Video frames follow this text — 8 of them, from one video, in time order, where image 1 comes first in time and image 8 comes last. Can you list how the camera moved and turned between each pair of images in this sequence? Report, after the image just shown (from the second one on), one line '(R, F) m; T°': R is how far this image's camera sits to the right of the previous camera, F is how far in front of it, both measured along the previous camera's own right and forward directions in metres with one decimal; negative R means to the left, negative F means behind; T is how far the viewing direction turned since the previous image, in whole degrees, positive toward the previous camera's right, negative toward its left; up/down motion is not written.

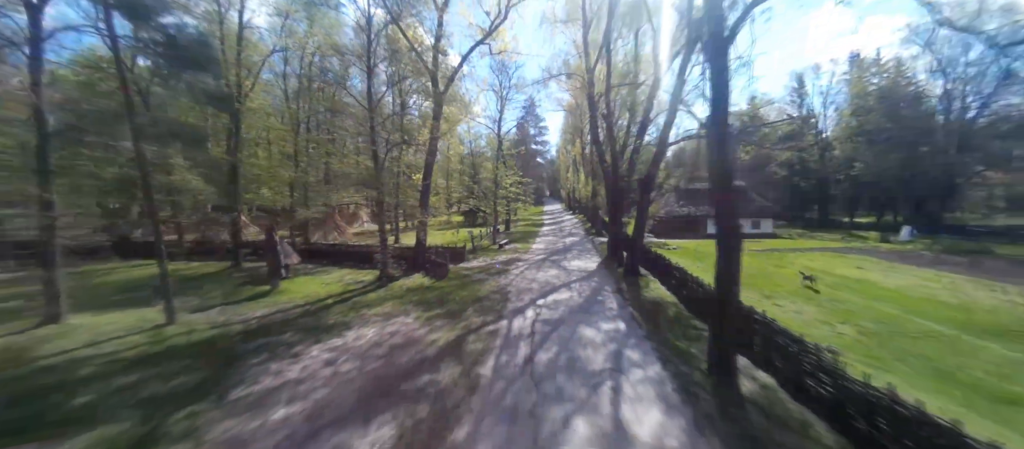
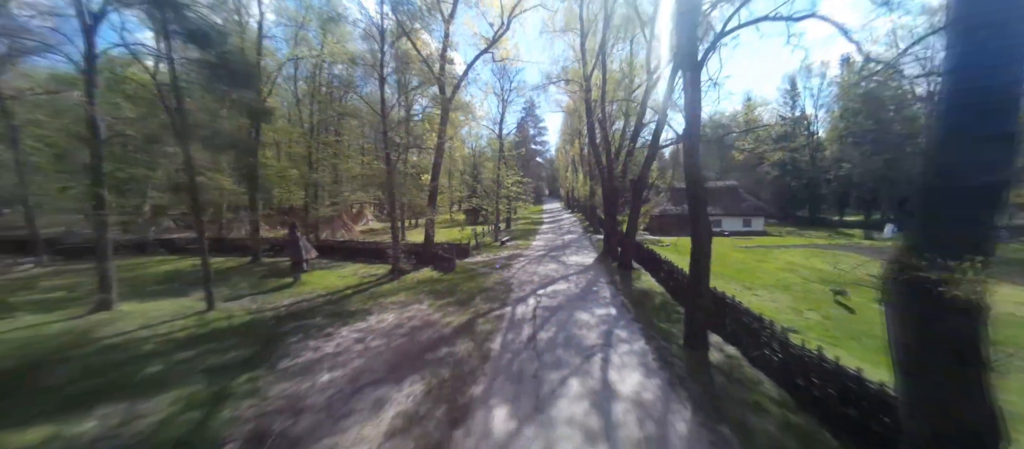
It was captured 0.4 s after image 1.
(-0.1, -1.0) m; 0°
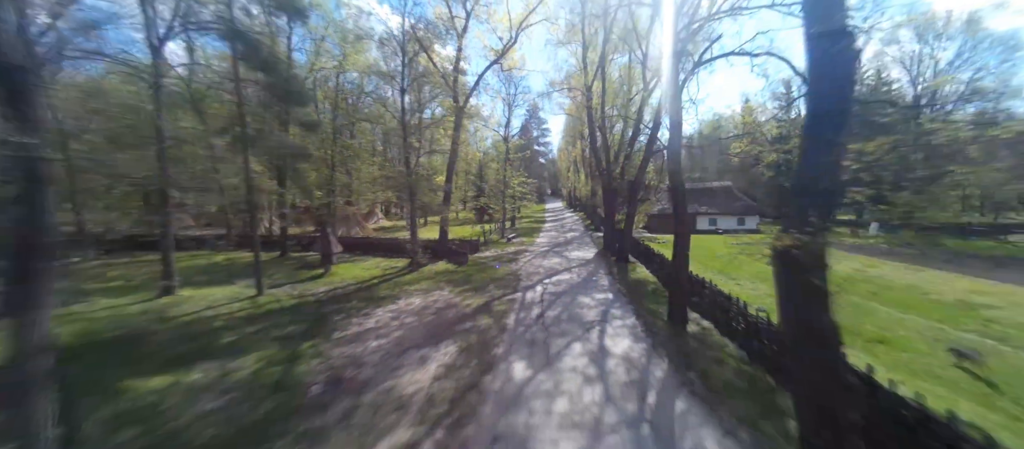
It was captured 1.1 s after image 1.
(-0.3, -1.3) m; 0°
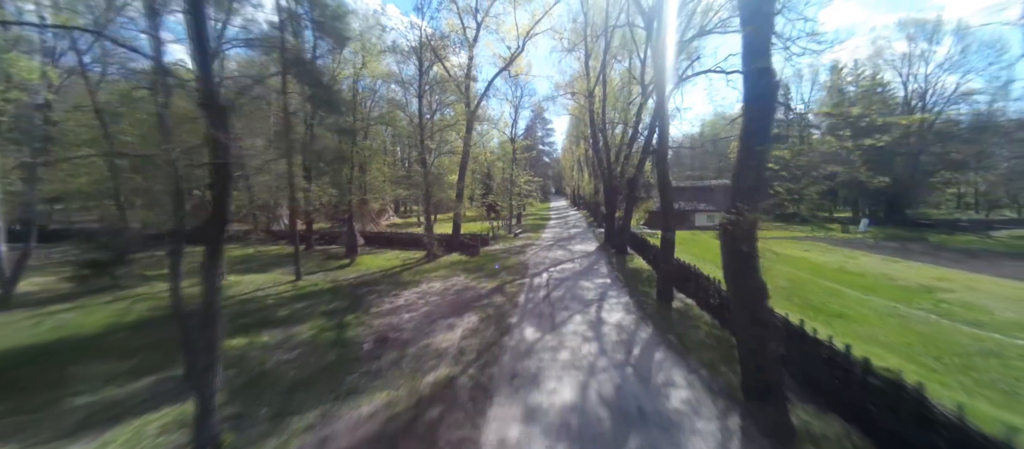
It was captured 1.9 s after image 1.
(-0.2, -1.3) m; -1°
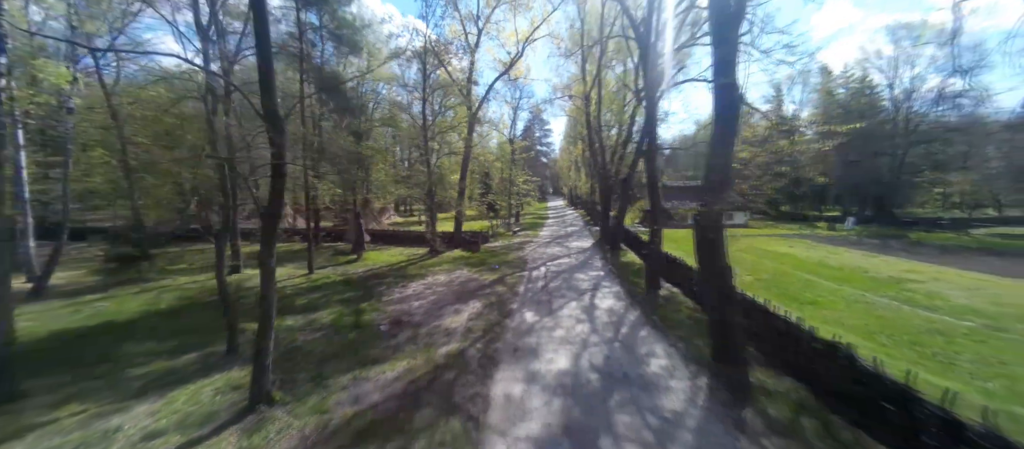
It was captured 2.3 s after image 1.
(-0.1, -0.8) m; 0°
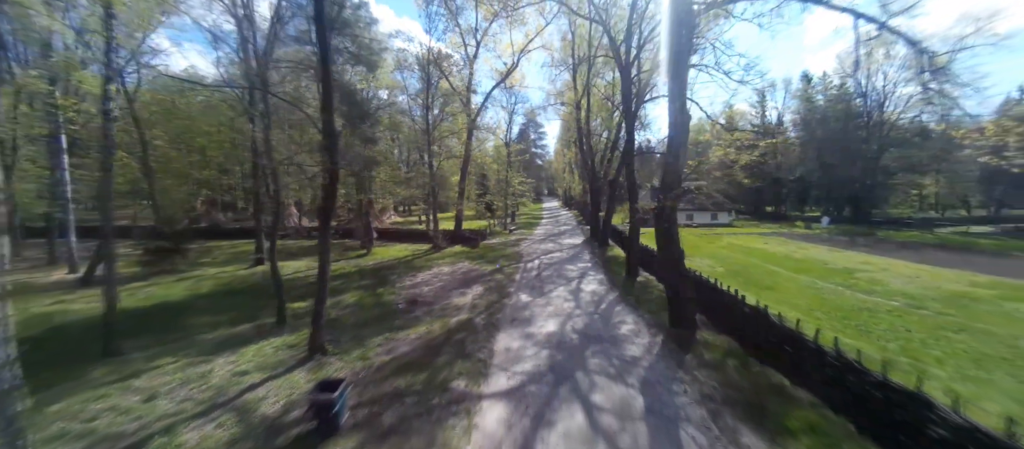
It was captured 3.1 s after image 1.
(0.0, -1.5) m; +1°
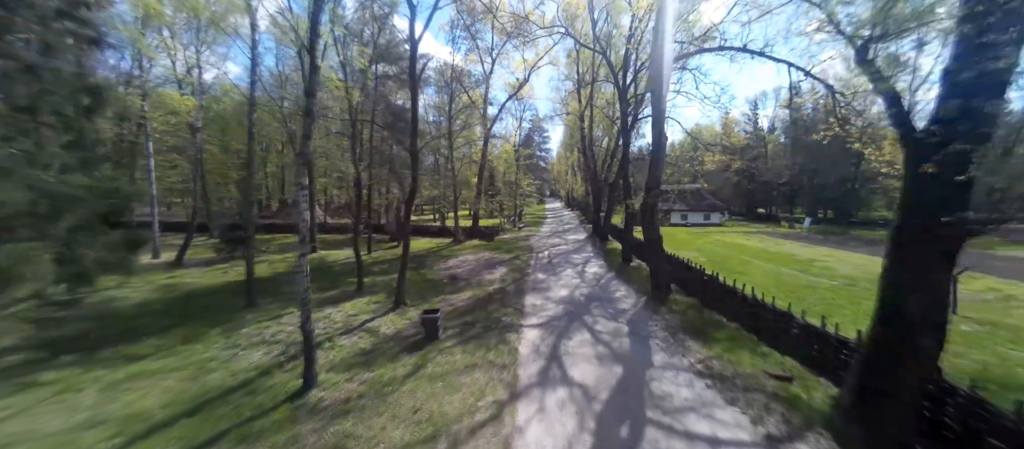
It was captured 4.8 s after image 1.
(-0.8, -2.5) m; 0°
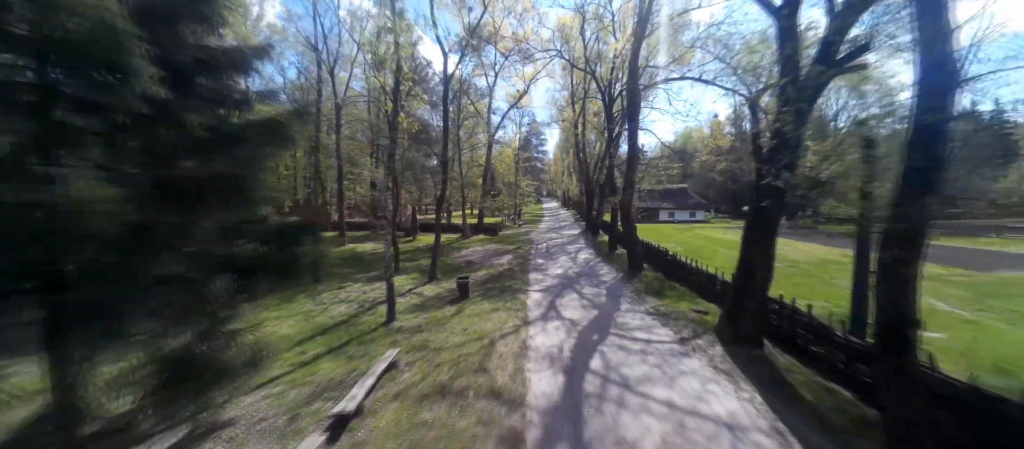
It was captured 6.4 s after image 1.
(-0.4, -2.6) m; 0°
